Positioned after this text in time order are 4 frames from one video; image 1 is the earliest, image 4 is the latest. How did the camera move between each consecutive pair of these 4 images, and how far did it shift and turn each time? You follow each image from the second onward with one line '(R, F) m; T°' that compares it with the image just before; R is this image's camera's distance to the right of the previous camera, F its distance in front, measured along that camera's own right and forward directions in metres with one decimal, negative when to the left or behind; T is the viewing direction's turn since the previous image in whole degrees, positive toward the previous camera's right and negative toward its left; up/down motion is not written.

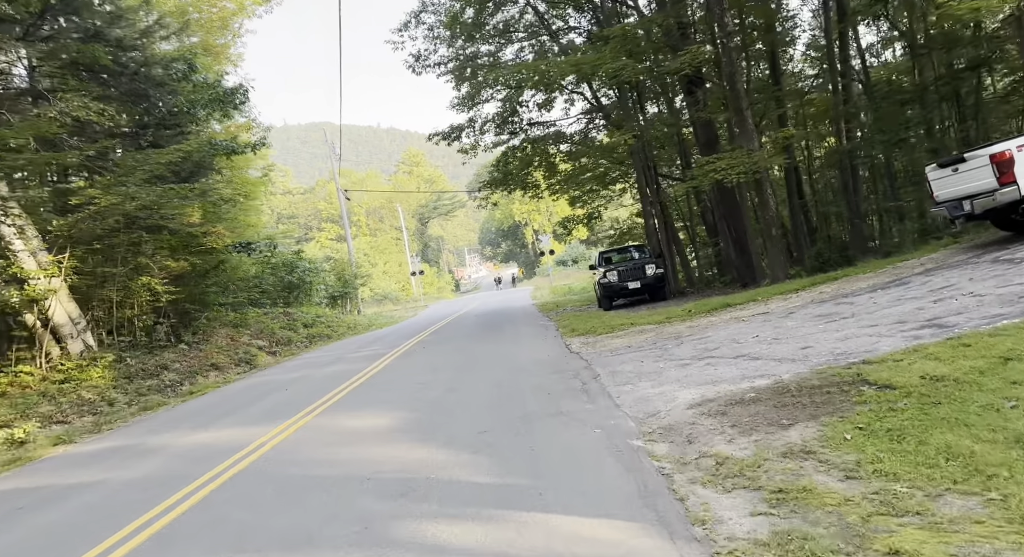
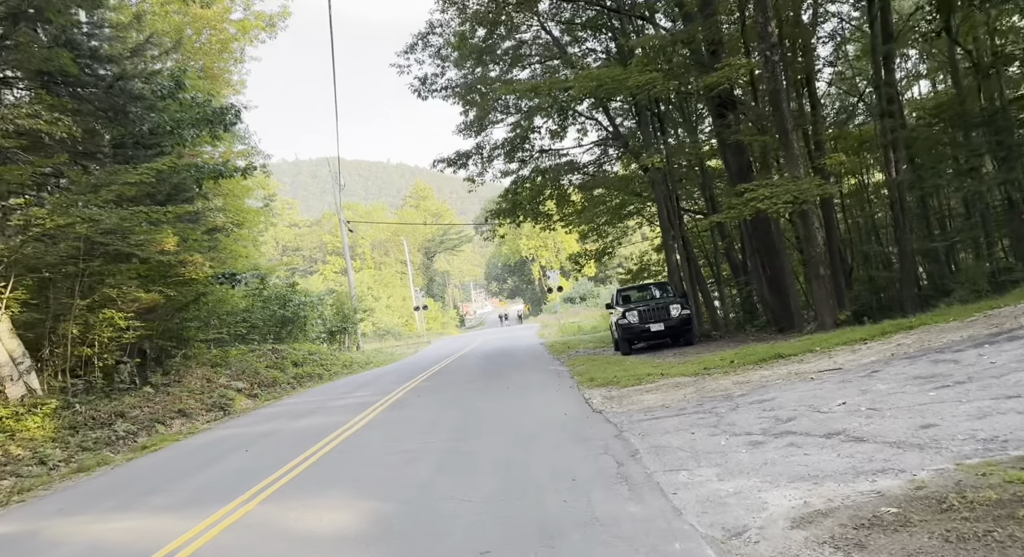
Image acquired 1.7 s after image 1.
(-0.1, +2.0) m; 0°
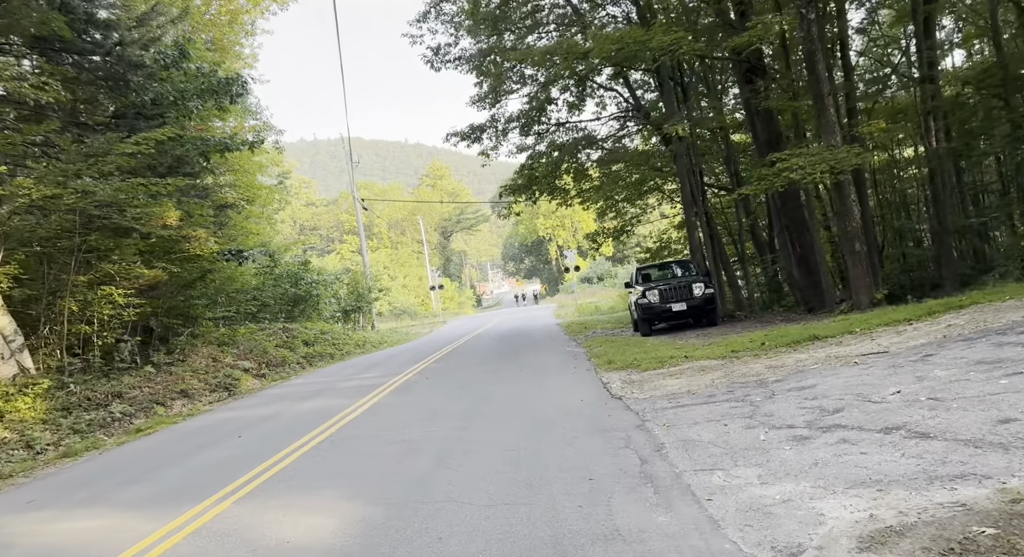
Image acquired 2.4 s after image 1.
(+0.1, +0.8) m; -1°
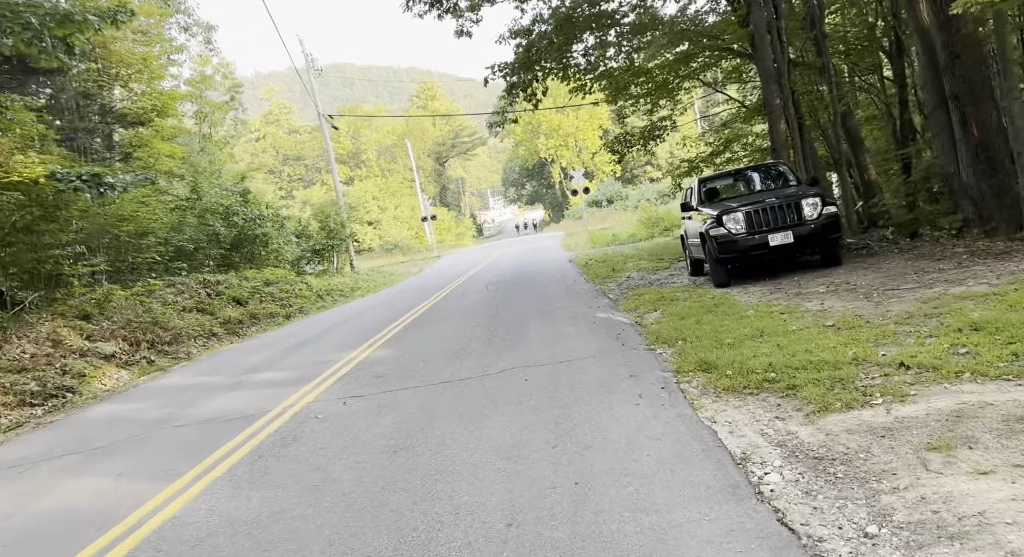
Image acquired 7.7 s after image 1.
(+0.1, +6.5) m; 0°
